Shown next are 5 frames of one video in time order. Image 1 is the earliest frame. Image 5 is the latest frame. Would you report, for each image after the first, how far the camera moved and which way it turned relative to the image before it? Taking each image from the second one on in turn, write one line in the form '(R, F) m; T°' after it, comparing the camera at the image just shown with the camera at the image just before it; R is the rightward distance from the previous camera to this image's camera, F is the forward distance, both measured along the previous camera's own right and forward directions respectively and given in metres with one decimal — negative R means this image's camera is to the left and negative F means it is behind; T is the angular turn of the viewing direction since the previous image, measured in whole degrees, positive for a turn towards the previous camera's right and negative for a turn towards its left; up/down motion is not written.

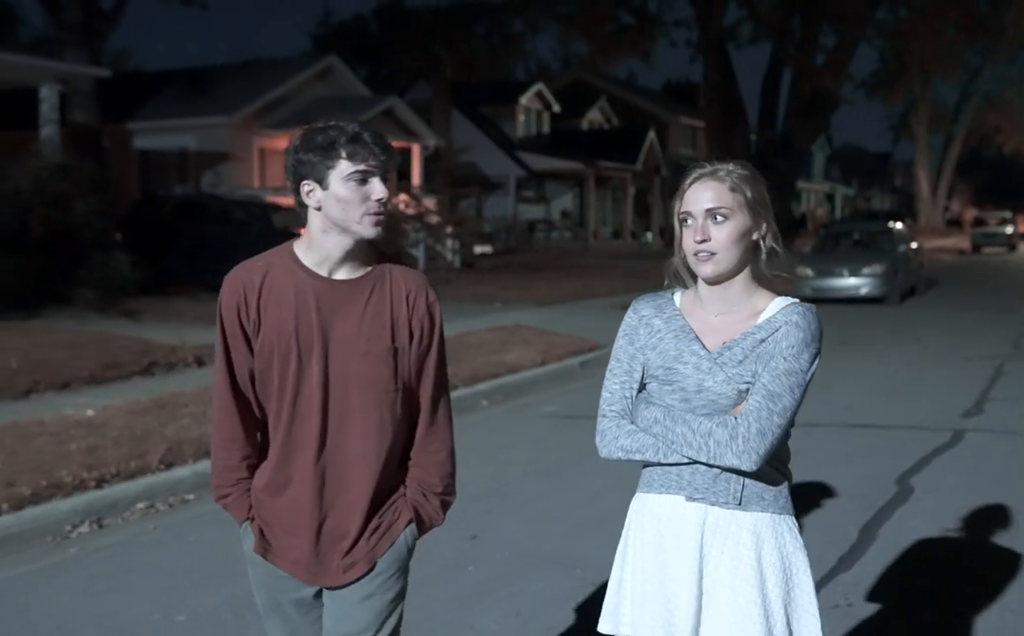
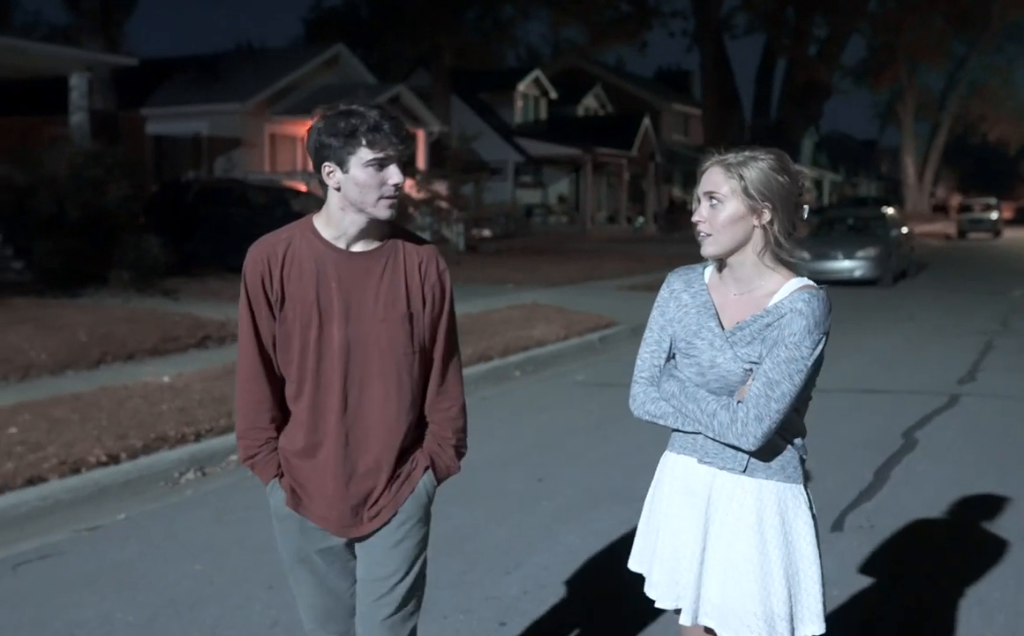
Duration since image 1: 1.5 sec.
(-0.5, -0.9) m; +1°
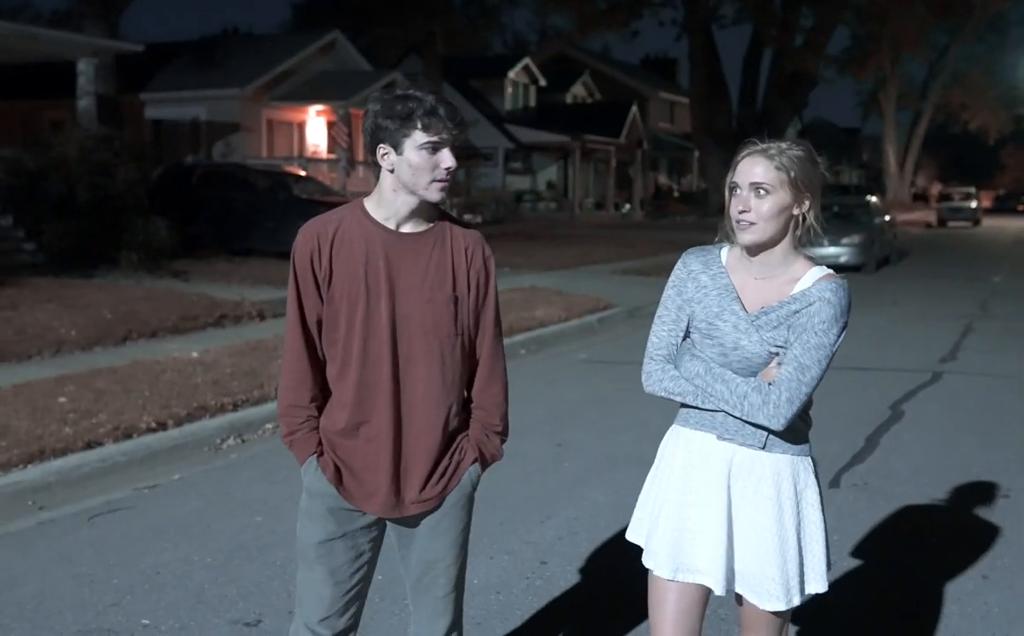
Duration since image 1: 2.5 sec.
(-0.3, -0.6) m; +1°
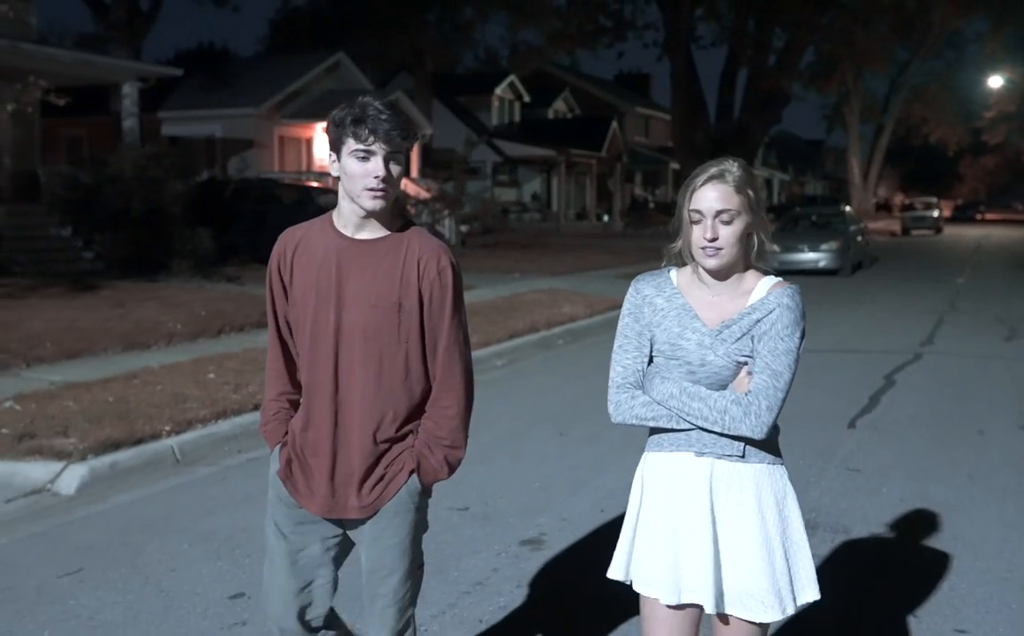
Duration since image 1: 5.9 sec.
(-1.0, -2.0) m; +2°
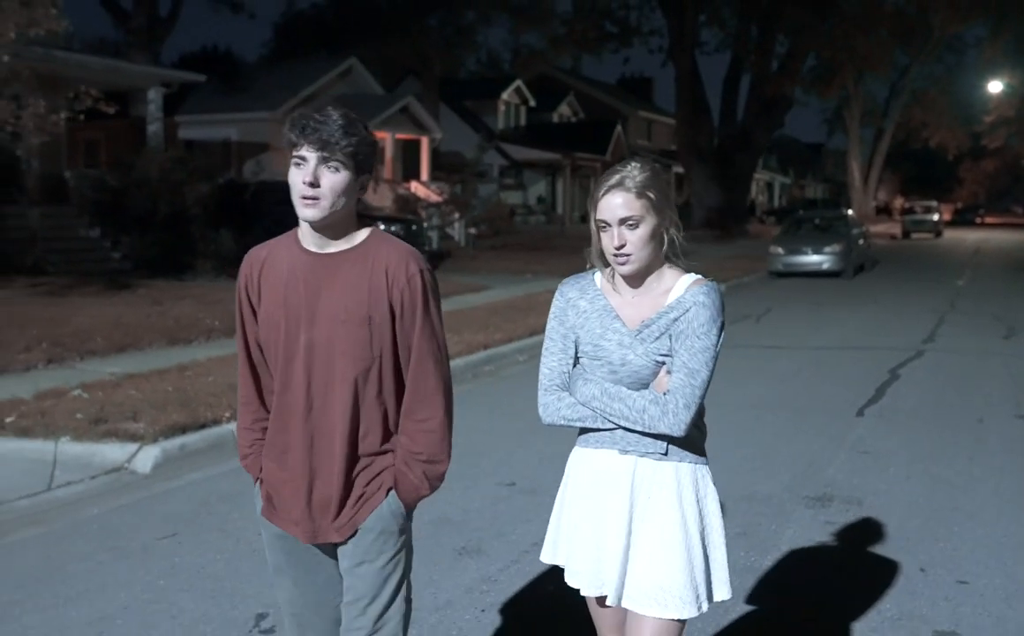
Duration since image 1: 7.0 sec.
(-0.3, -0.7) m; 0°
